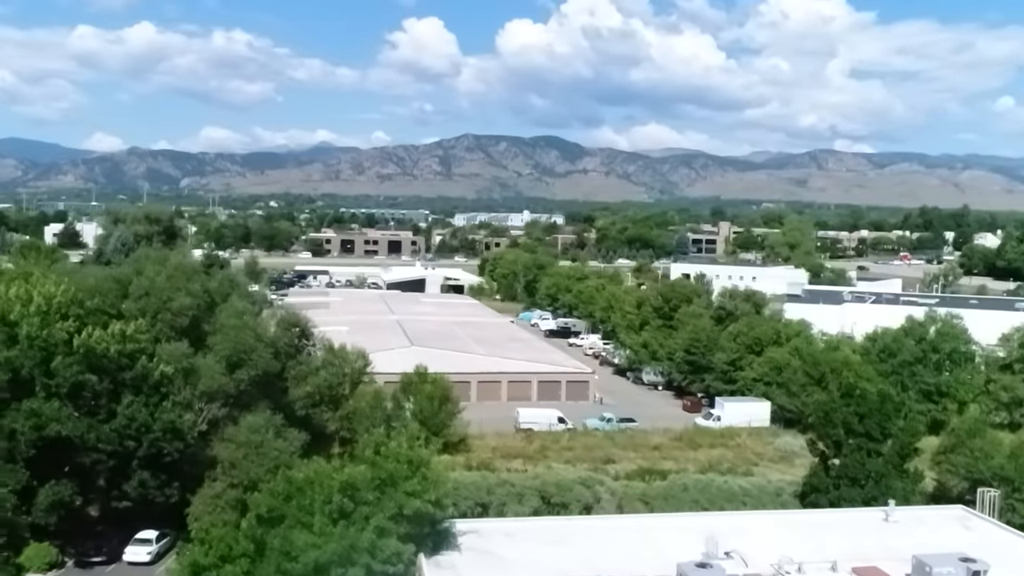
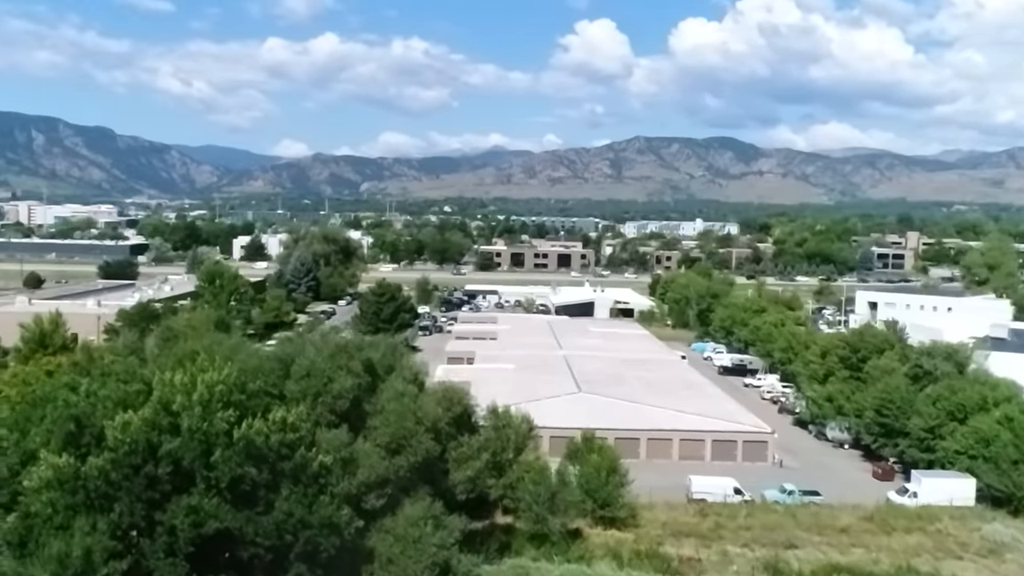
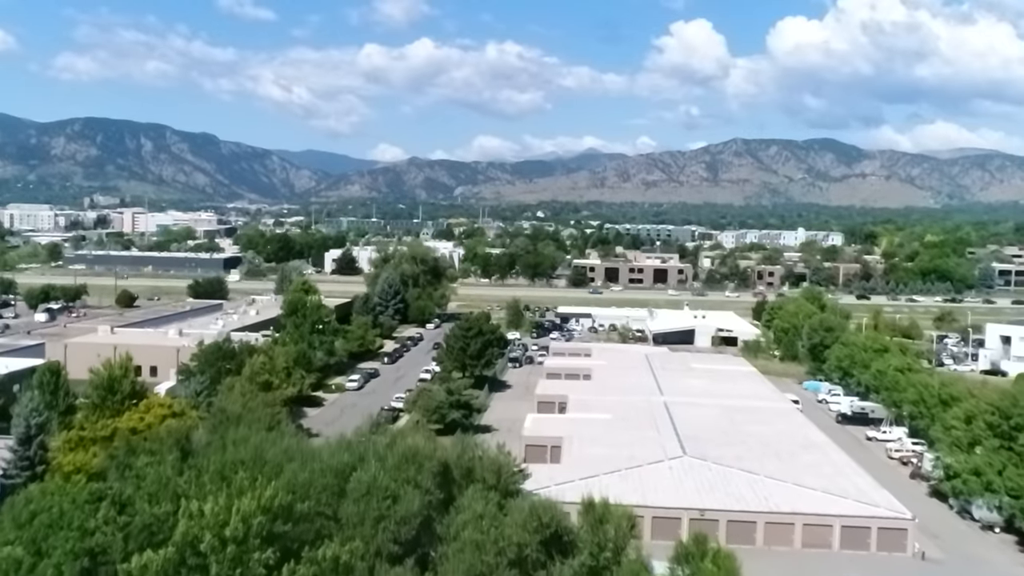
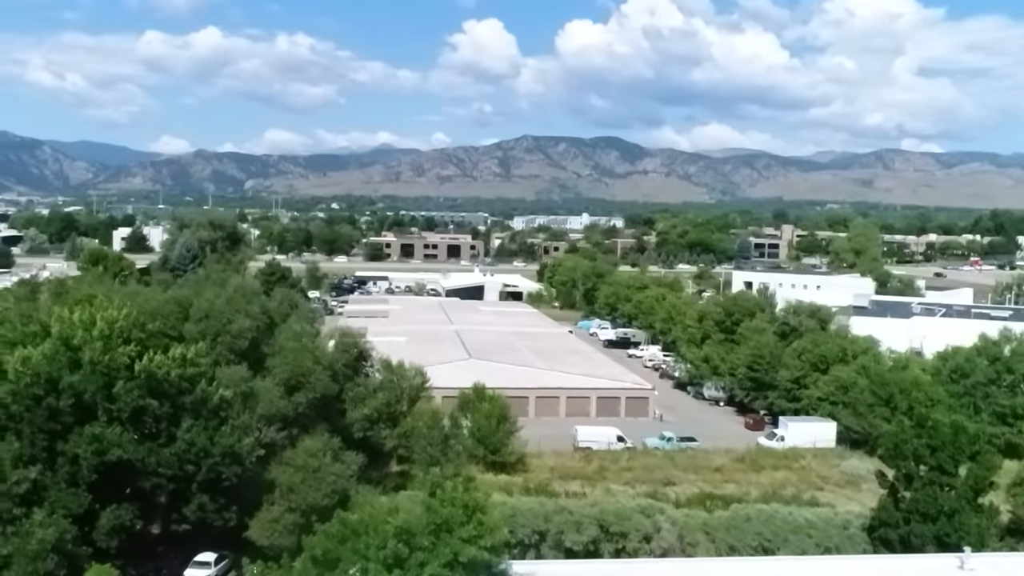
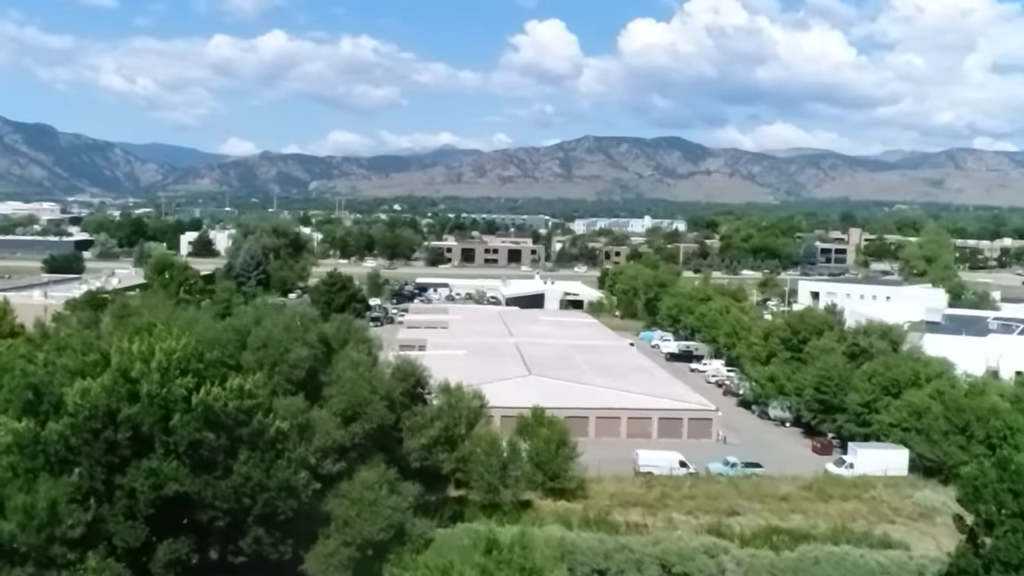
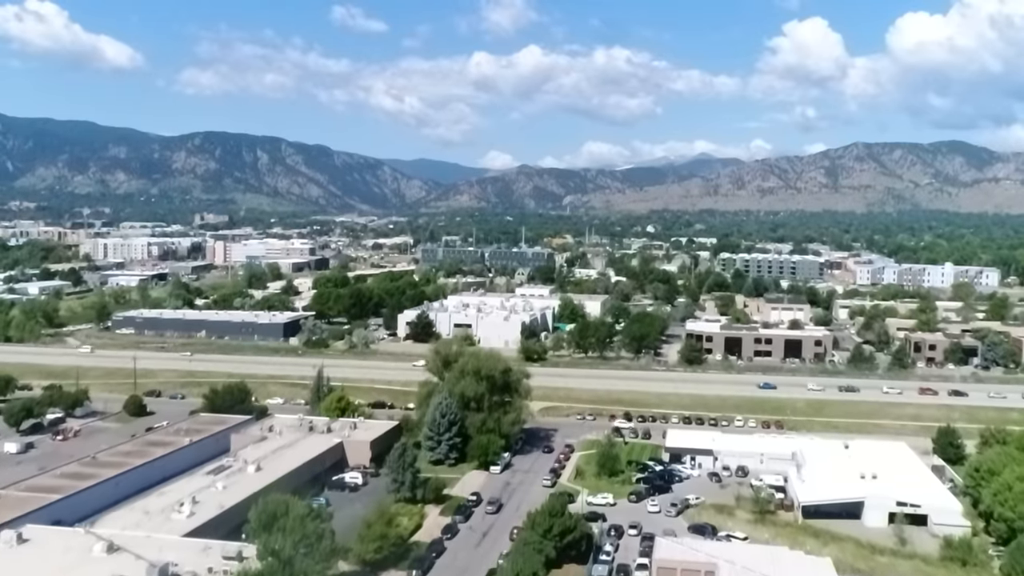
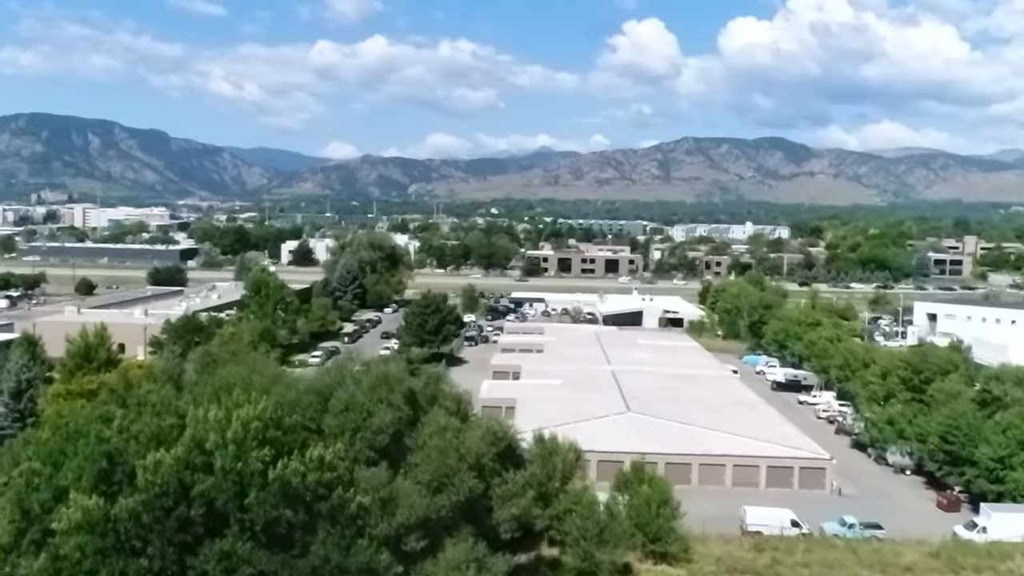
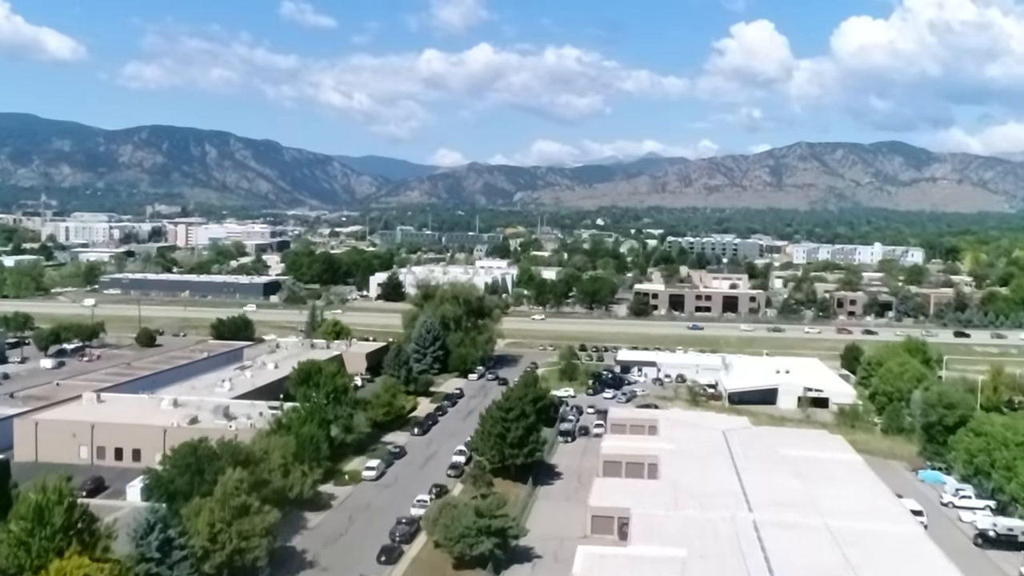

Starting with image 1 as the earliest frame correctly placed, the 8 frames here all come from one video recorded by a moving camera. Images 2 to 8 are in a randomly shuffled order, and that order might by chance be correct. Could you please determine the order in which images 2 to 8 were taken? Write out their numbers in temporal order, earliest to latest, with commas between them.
4, 5, 2, 7, 3, 8, 6
